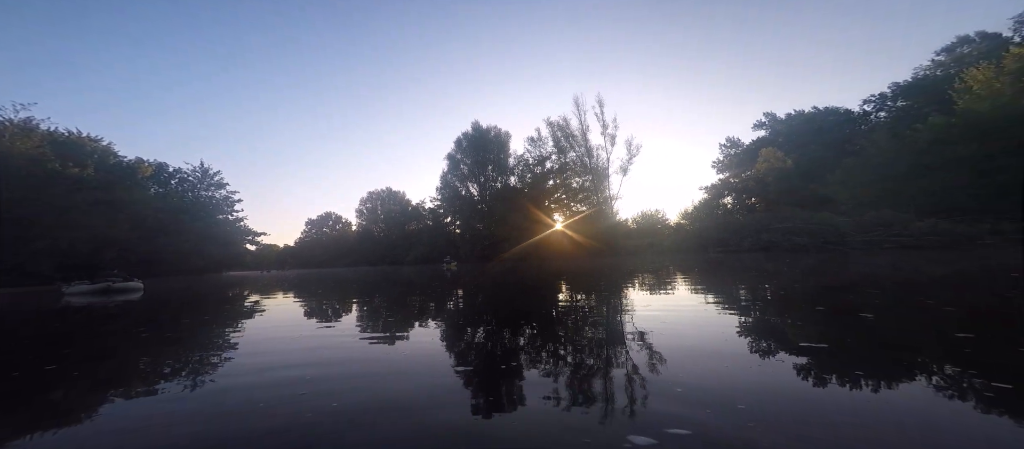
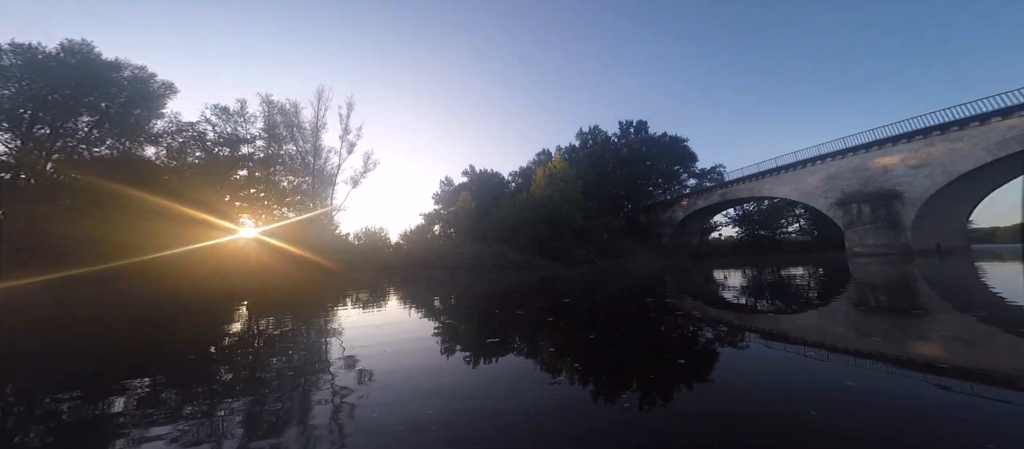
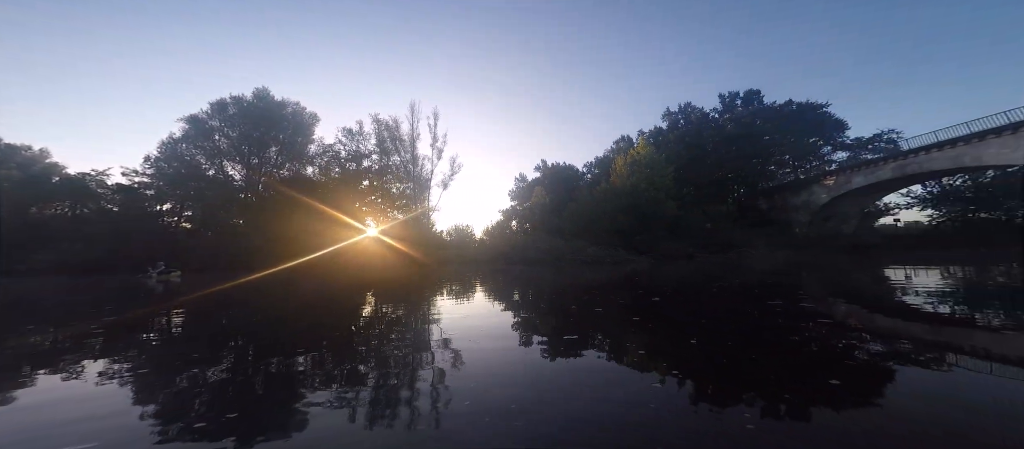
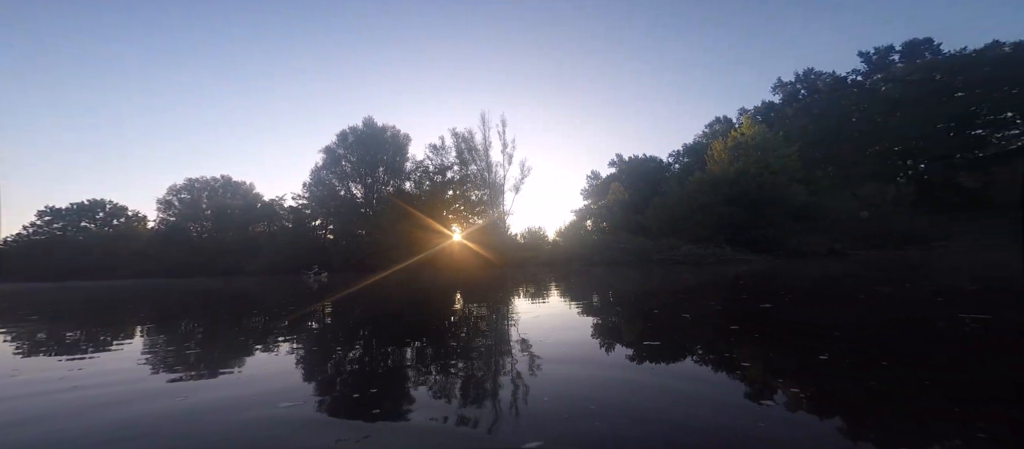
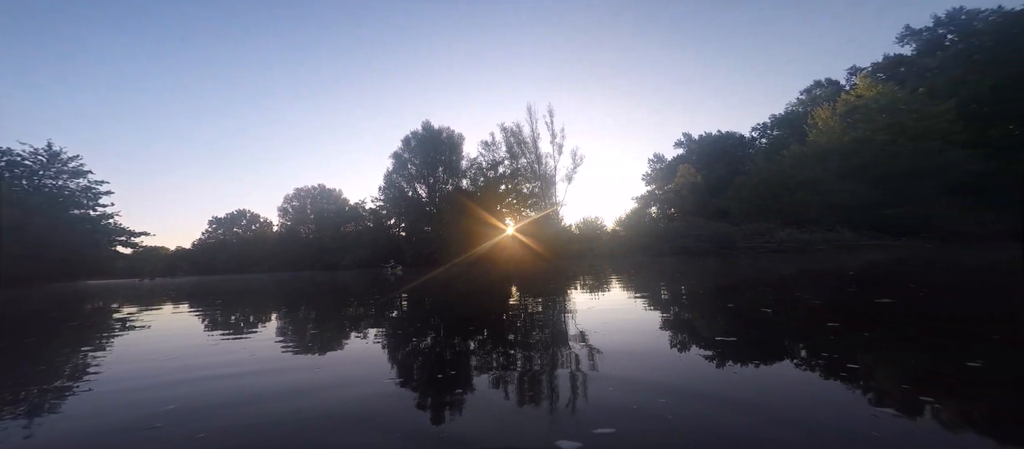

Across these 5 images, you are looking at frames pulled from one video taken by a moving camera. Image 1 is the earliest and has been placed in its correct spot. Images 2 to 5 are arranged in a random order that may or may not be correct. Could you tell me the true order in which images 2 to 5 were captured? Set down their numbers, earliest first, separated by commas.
5, 4, 3, 2
